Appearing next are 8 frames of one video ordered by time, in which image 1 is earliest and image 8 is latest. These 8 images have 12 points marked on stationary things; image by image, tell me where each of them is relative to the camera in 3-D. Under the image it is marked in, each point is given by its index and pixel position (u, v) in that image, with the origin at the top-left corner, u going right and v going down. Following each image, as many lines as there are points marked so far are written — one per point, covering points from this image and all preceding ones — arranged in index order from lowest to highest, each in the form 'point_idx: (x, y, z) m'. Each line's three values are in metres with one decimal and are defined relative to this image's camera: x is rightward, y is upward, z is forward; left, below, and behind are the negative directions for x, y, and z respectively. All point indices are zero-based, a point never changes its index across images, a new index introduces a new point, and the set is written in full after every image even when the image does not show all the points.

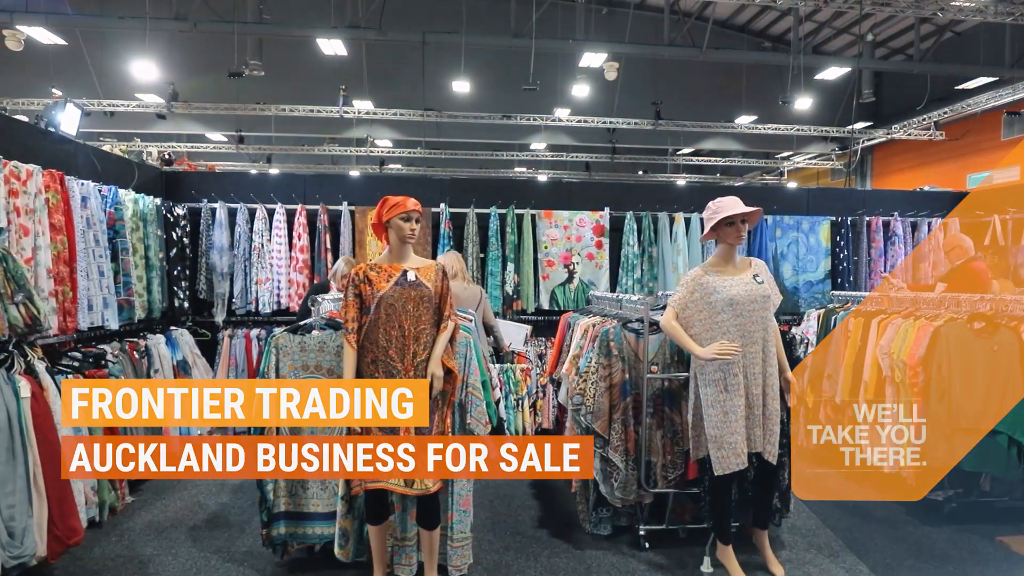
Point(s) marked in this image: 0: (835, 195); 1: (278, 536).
0: (+3.5, +1.0, +6.2) m
1: (-1.2, -1.2, +2.9) m
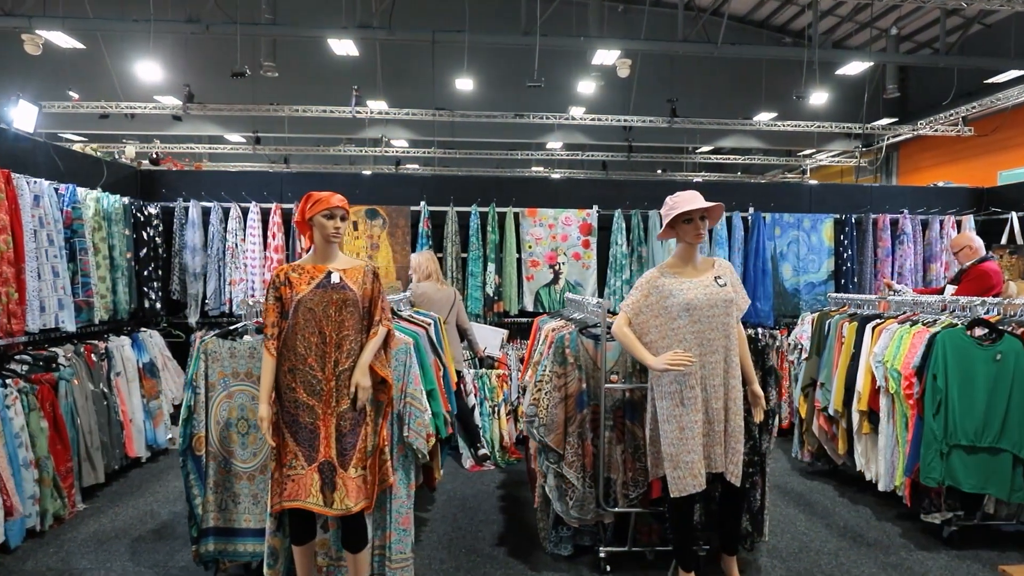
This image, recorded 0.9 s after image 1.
0: (+3.3, +1.0, +5.9) m
1: (-1.4, -1.2, +2.7) m
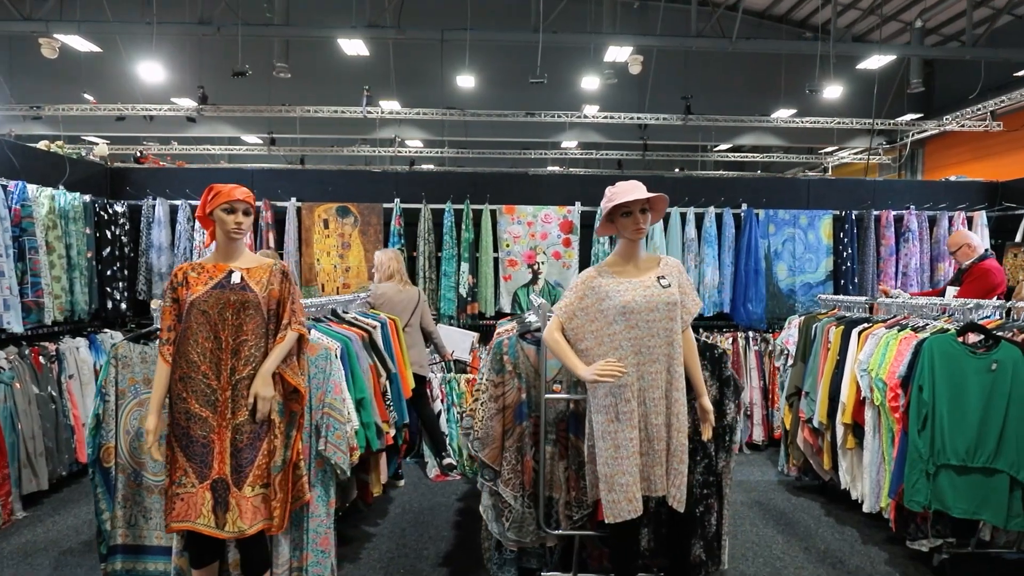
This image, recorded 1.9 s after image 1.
0: (+3.2, +1.0, +5.5) m
1: (-1.7, -1.2, +2.5) m
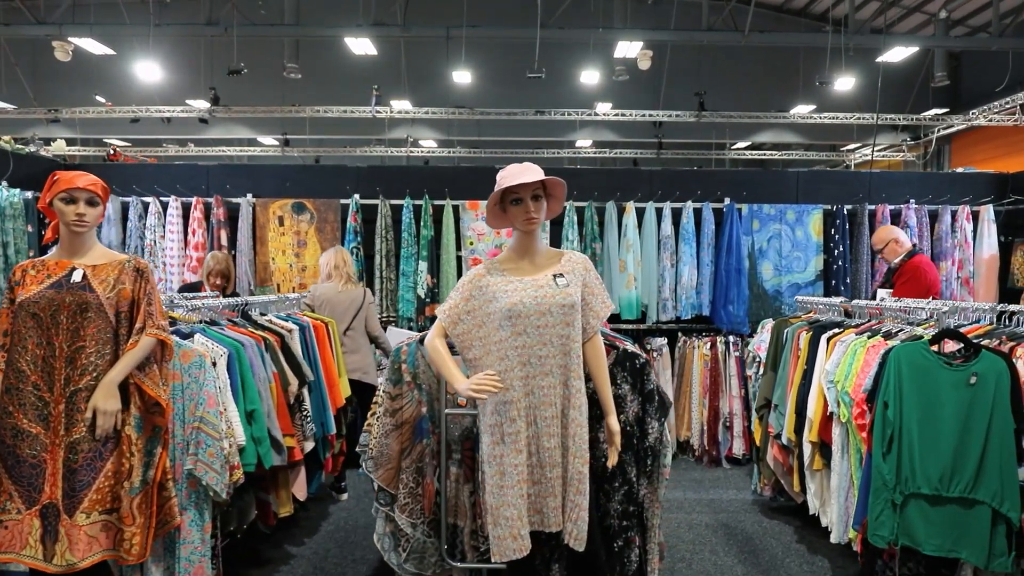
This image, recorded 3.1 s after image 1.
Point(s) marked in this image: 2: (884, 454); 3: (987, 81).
0: (+2.9, +1.0, +5.1) m
1: (-2.1, -1.2, +2.3) m
2: (+1.5, -0.7, +2.4) m
3: (+8.4, +3.8, +10.3) m
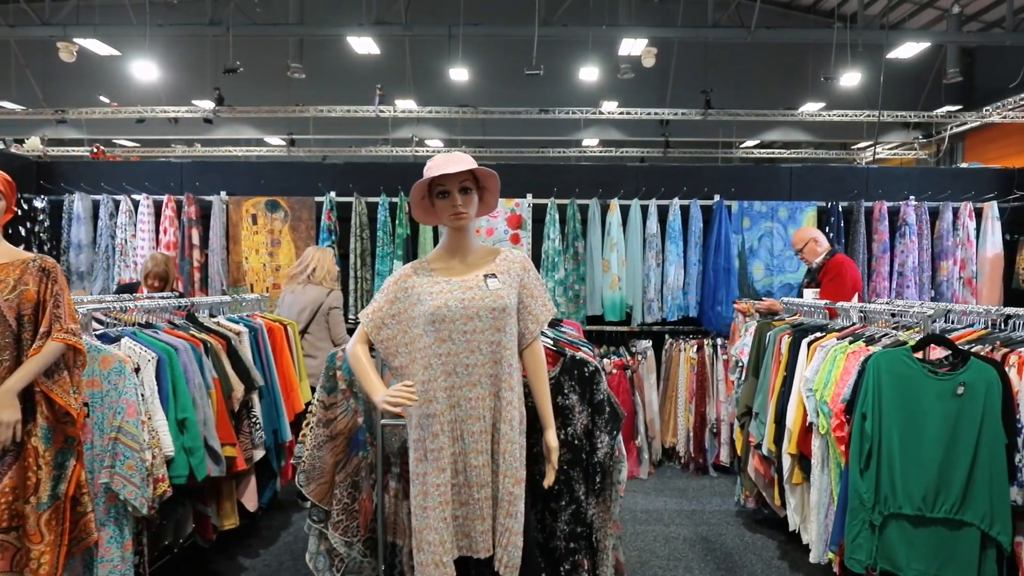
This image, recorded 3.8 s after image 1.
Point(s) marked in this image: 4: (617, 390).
0: (+2.7, +1.0, +4.9) m
1: (-2.3, -1.2, +2.2) m
2: (+1.3, -0.7, +2.2) m
3: (+8.3, +3.8, +10.0) m
4: (+0.8, -0.7, +4.2) m
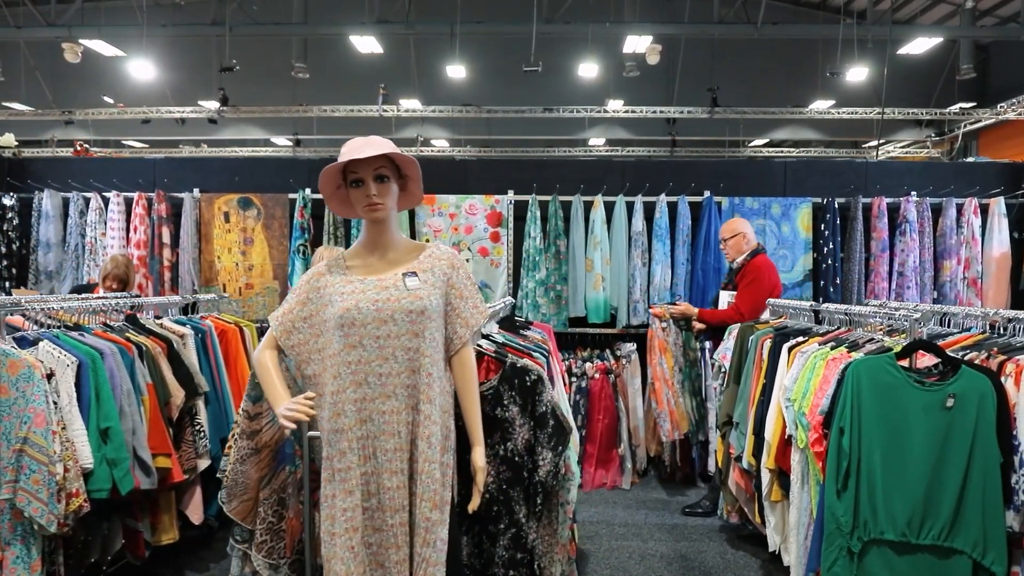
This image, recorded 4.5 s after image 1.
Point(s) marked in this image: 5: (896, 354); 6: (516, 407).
0: (+2.6, +0.9, +4.7) m
1: (-2.5, -1.2, +2.0) m
2: (+1.1, -0.7, +2.0) m
3: (+8.3, +3.8, +9.7) m
4: (+0.6, -0.7, +4.0) m
5: (+1.3, -0.2, +2.0) m
6: (0.0, -0.4, +1.7) m
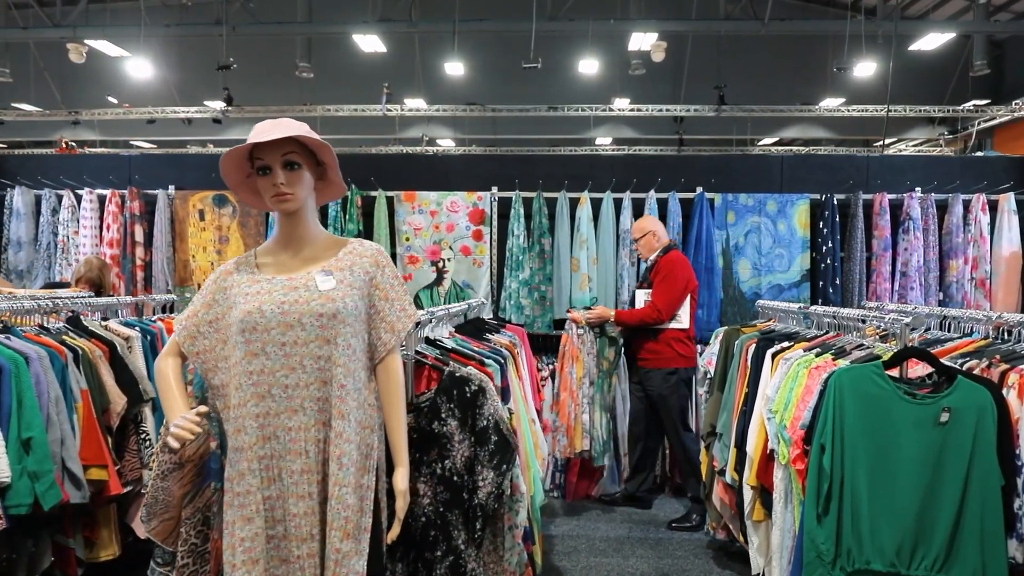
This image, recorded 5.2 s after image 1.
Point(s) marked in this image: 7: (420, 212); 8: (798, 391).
0: (+2.4, +0.9, +4.5) m
1: (-2.7, -1.2, +1.9) m
2: (+1.0, -0.7, +1.8) m
3: (+8.2, +3.7, +9.4) m
4: (+0.5, -0.7, +3.8) m
5: (+1.1, -0.2, +1.8) m
6: (-0.2, -0.4, +1.6) m
7: (-0.7, +0.6, +4.3) m
8: (+1.0, -0.4, +2.0) m
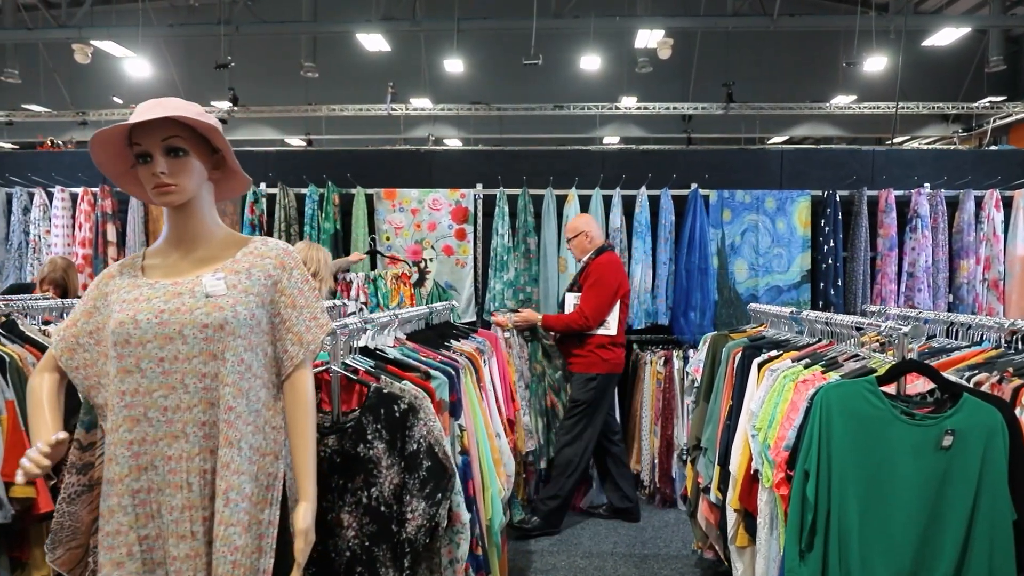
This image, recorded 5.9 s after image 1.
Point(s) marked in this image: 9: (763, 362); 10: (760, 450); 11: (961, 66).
0: (+2.3, +0.9, +4.2) m
1: (-2.8, -1.2, +1.7) m
2: (+0.8, -0.7, +1.6) m
3: (+8.2, +3.7, +9.1) m
4: (+0.3, -0.7, +3.6) m
5: (+1.0, -0.2, +1.6) m
6: (-0.3, -0.4, +1.4) m
7: (-0.8, +0.6, +4.1) m
8: (+0.9, -0.4, +1.8) m
9: (+0.9, -0.3, +2.1) m
10: (+0.8, -0.5, +1.9) m
11: (+7.6, +3.8, +9.8) m
